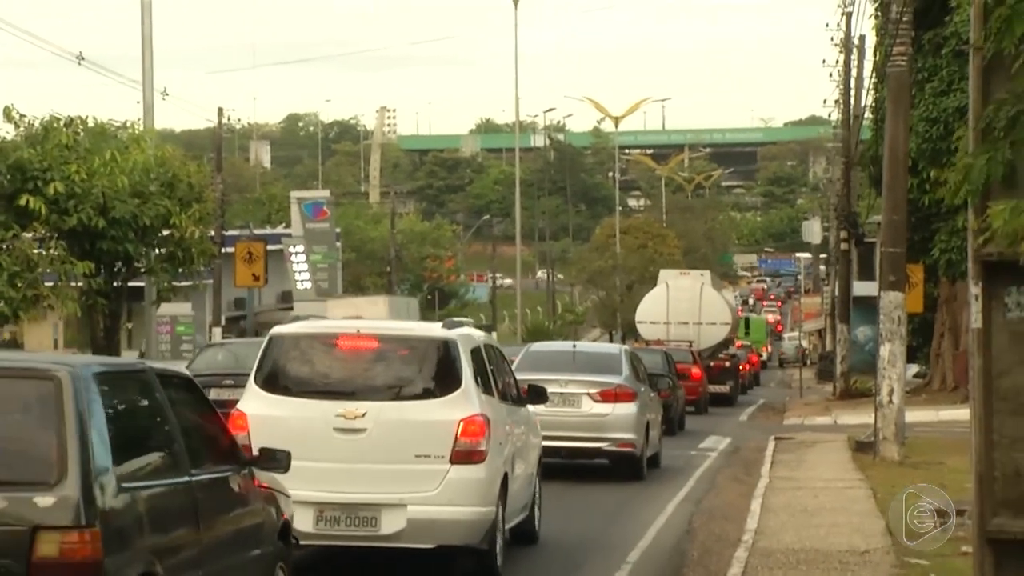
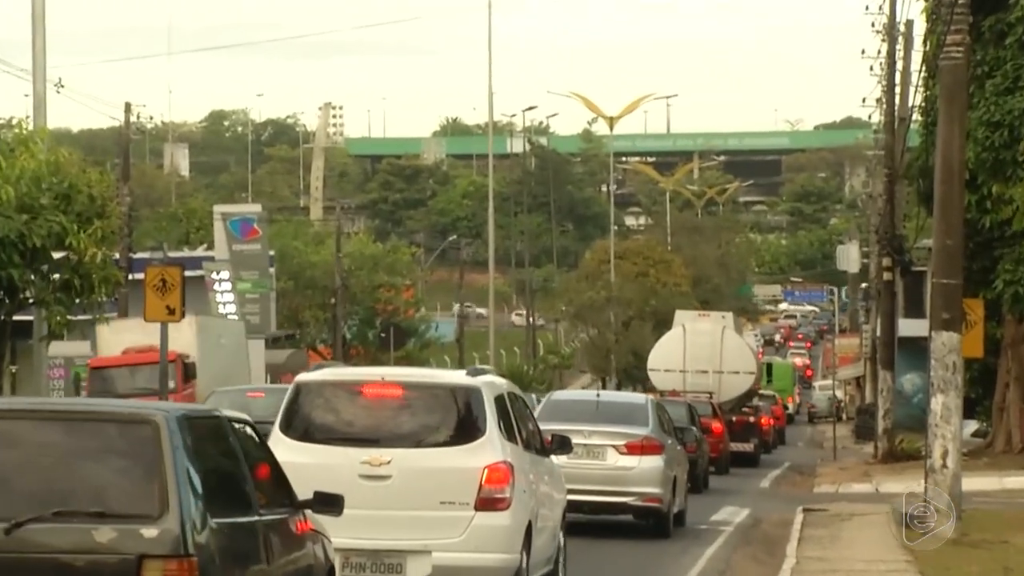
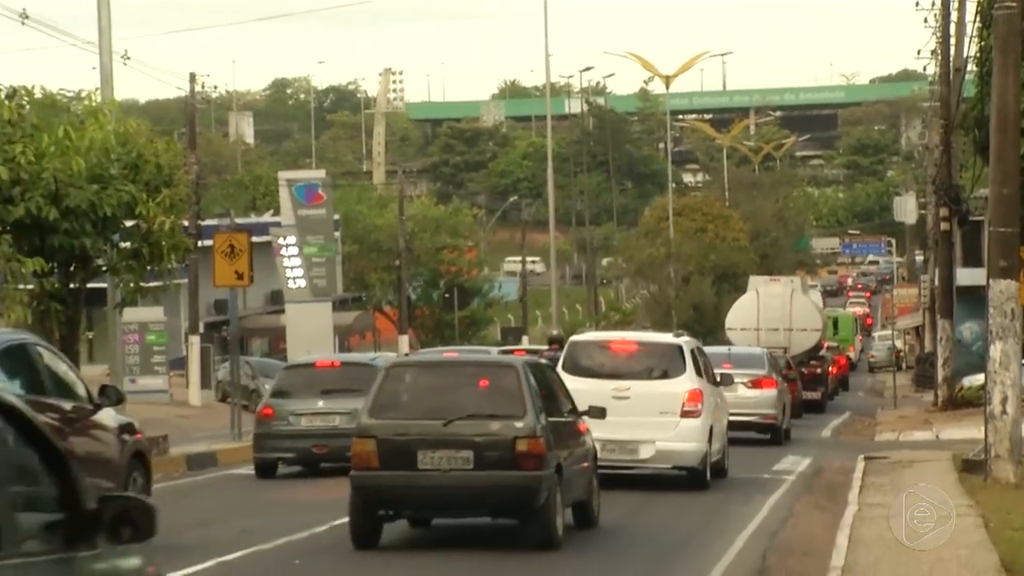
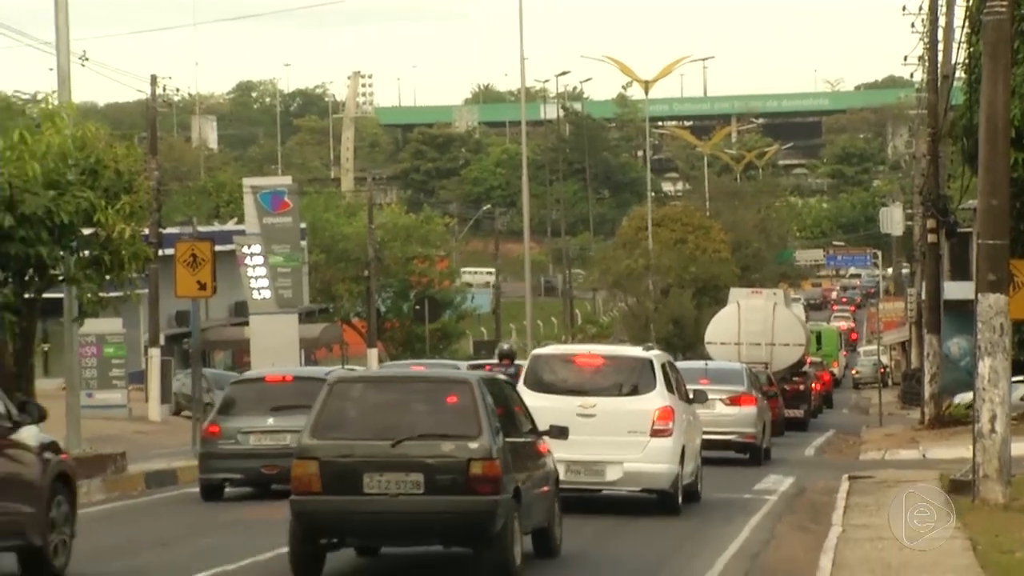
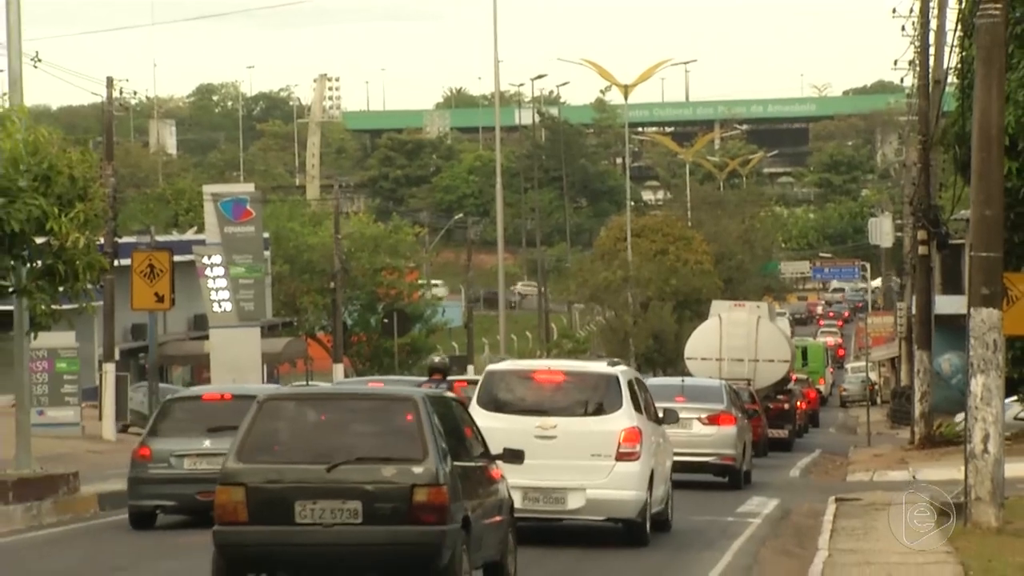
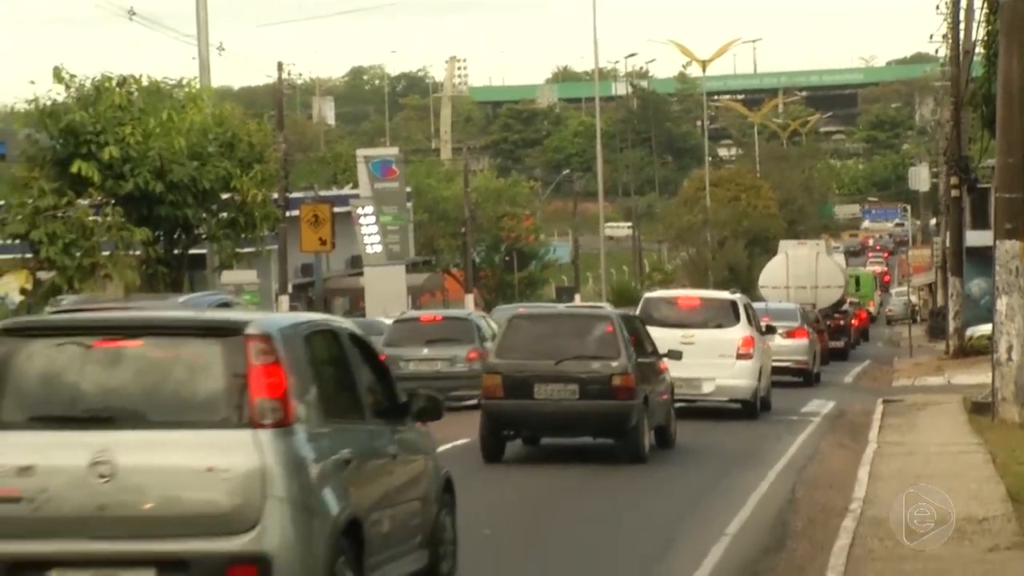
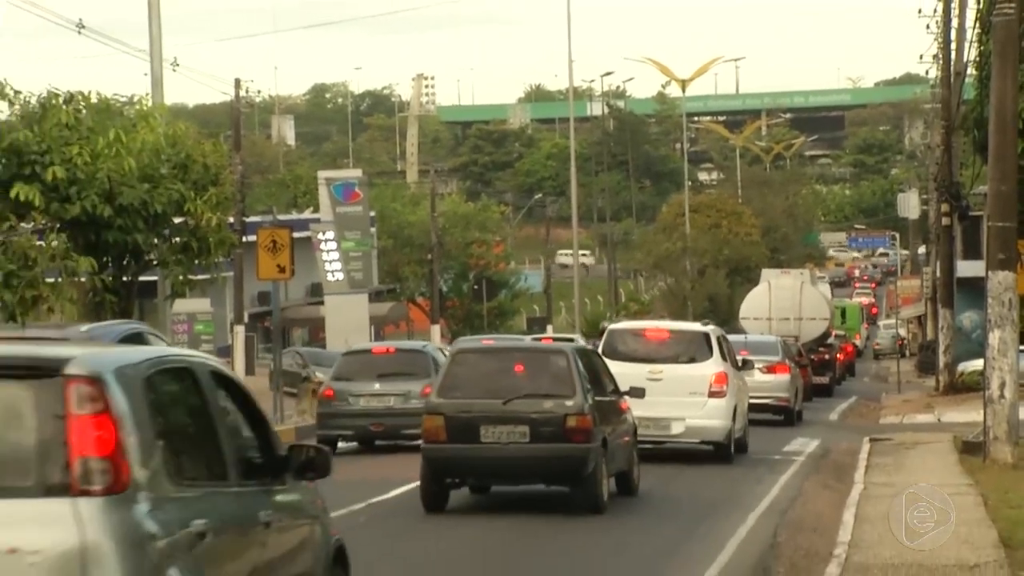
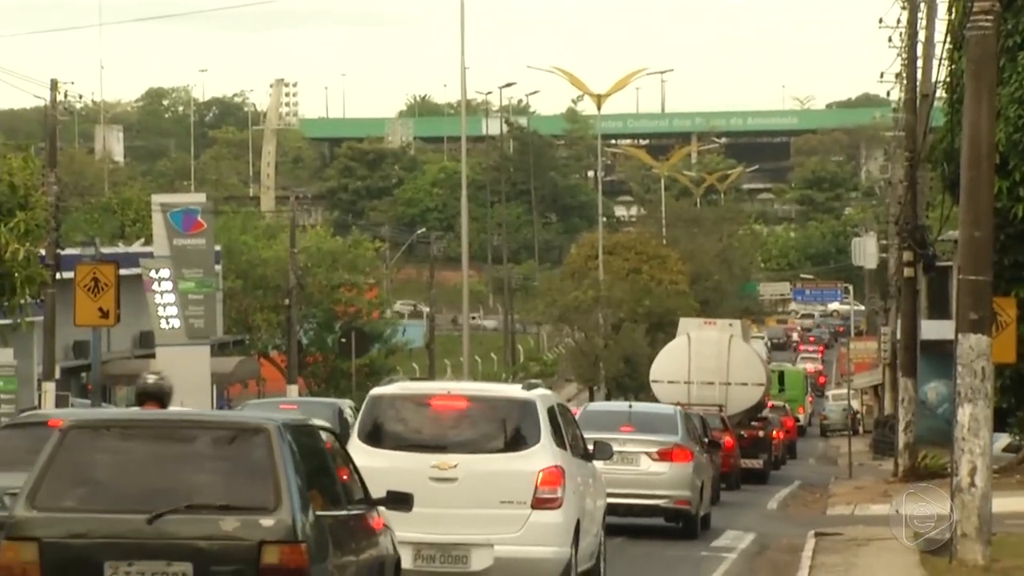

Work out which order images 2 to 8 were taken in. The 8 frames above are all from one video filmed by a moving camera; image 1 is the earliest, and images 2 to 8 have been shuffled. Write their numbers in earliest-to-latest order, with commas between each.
2, 8, 5, 4, 3, 7, 6
